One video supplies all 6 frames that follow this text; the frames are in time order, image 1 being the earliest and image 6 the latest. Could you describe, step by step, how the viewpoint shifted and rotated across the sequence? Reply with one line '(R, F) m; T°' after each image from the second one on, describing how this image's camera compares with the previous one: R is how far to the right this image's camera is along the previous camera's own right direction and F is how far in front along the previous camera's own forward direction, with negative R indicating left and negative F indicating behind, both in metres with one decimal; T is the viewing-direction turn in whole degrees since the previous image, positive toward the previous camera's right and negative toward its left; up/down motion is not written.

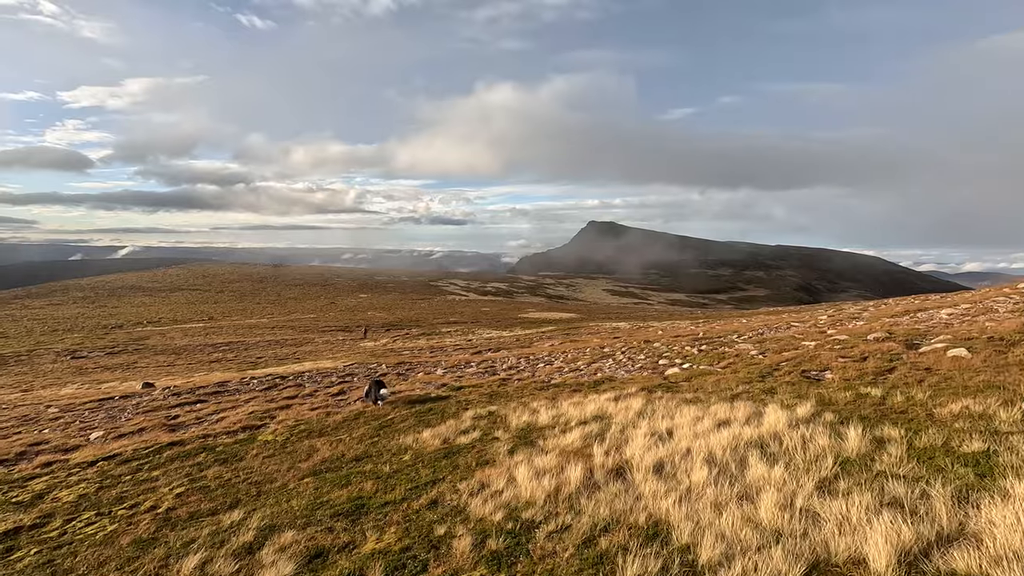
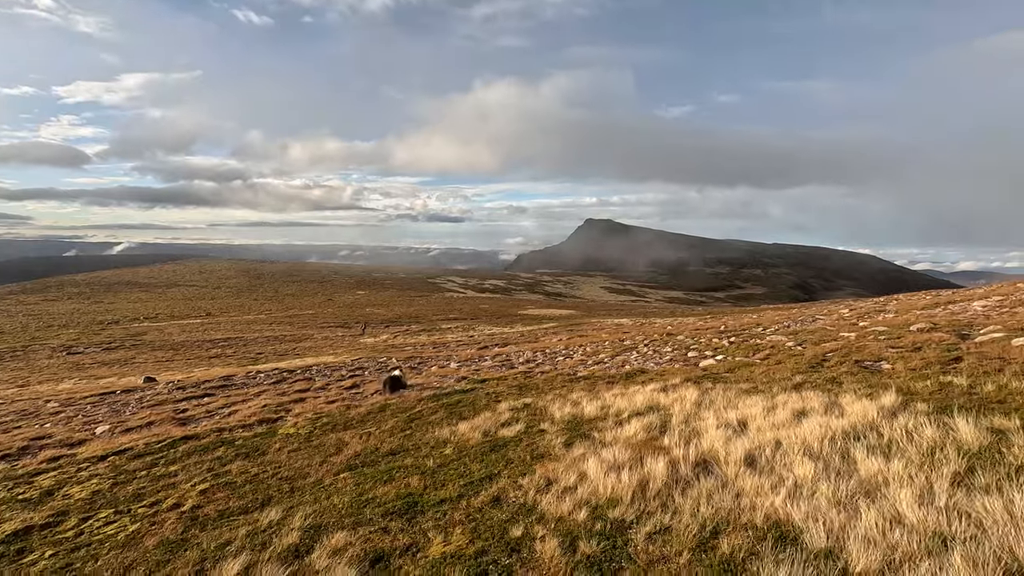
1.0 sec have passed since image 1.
(-1.1, +0.9) m; 0°
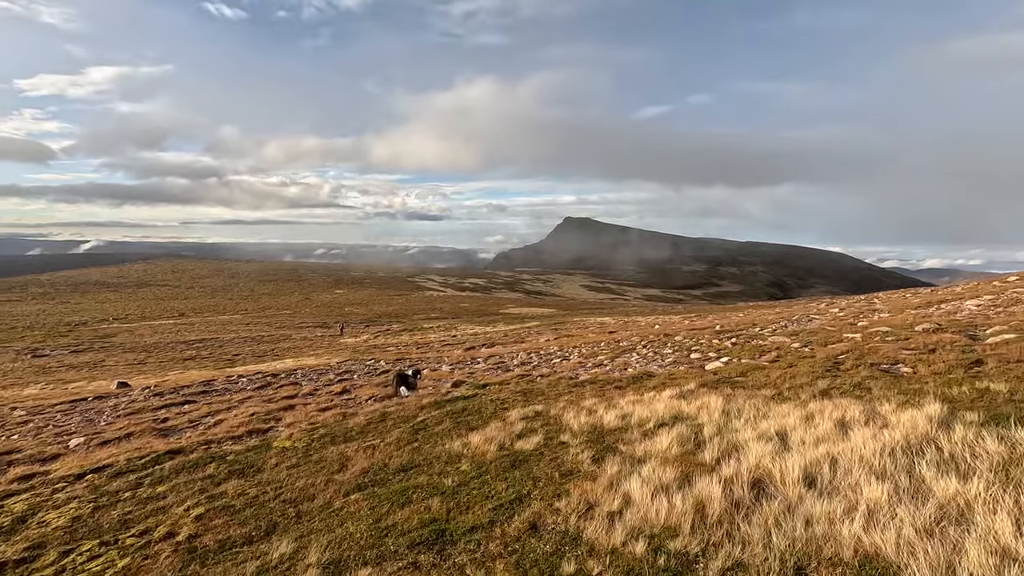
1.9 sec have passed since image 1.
(-0.8, +0.7) m; +2°
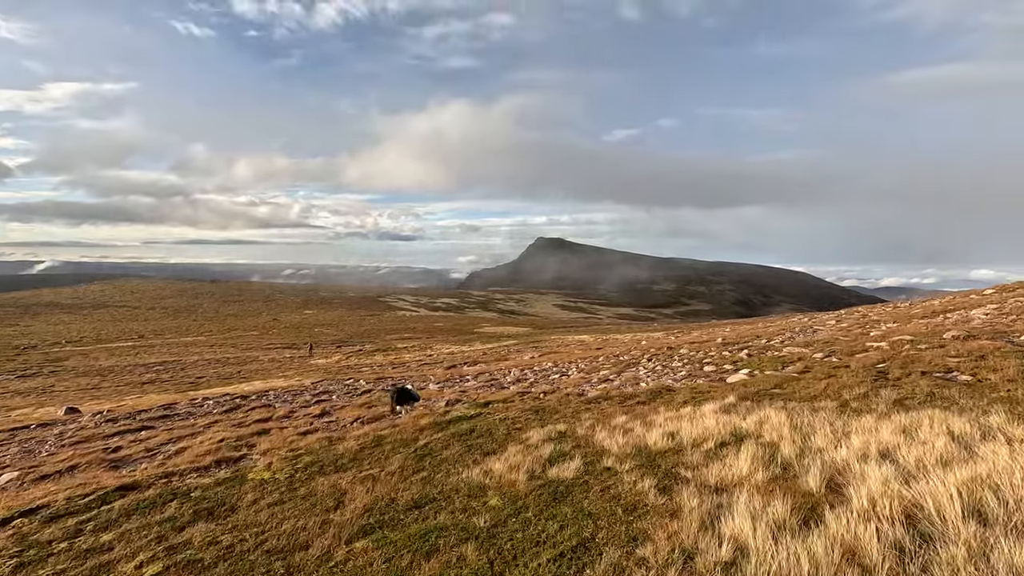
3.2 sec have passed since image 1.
(-1.1, +1.8) m; +3°
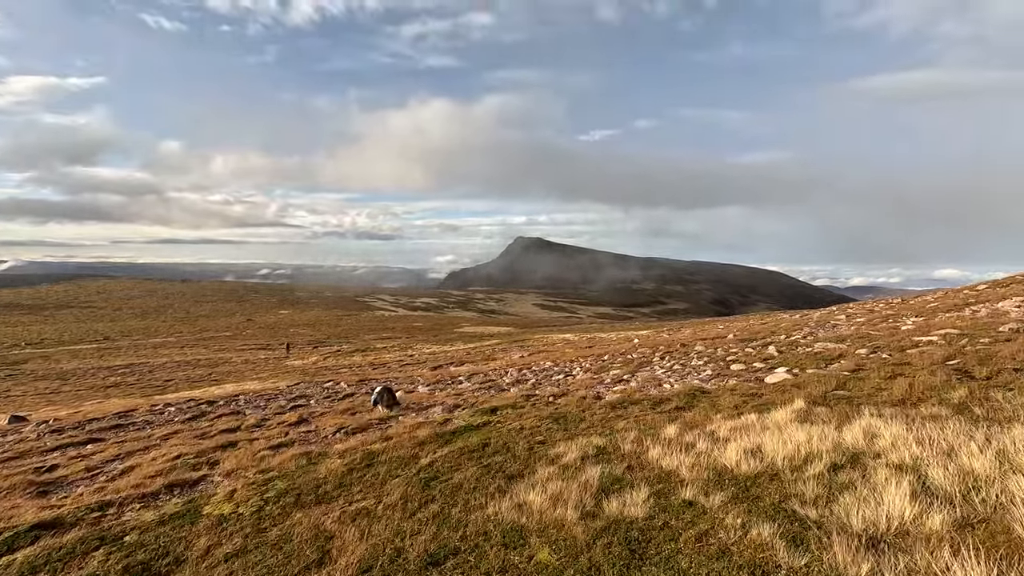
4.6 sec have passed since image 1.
(-0.9, +2.4) m; +2°
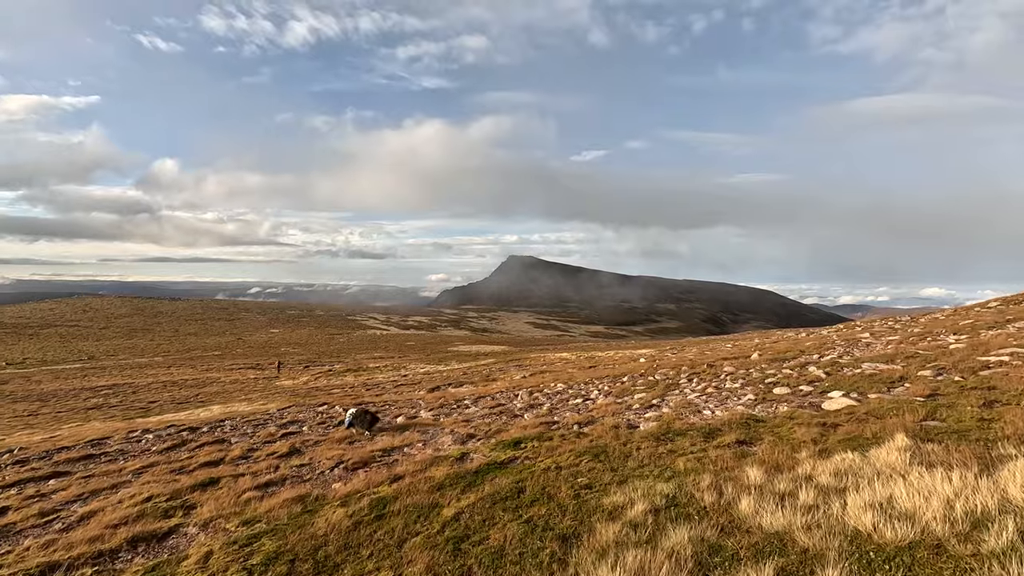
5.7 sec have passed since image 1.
(-0.8, +1.8) m; +1°
